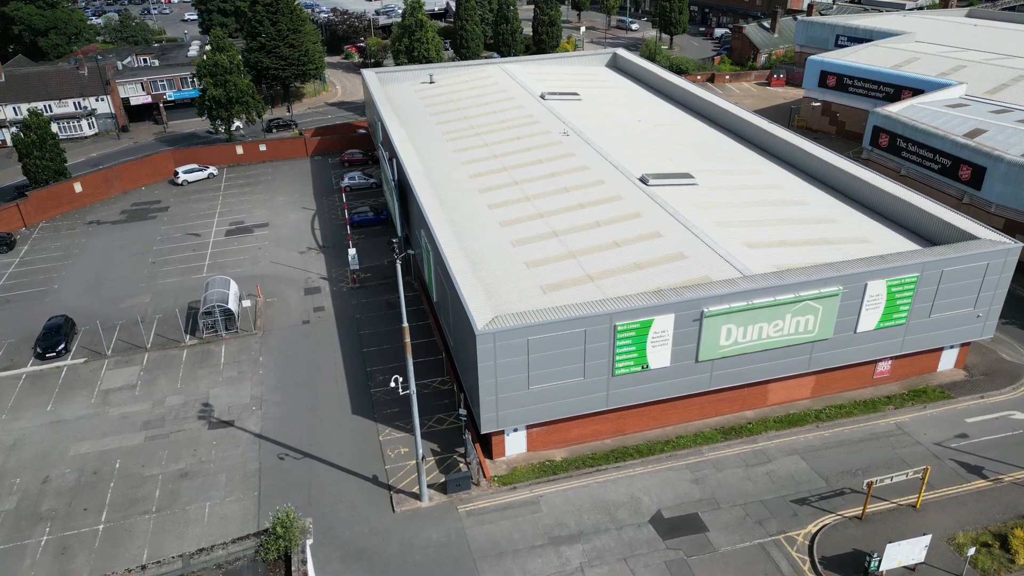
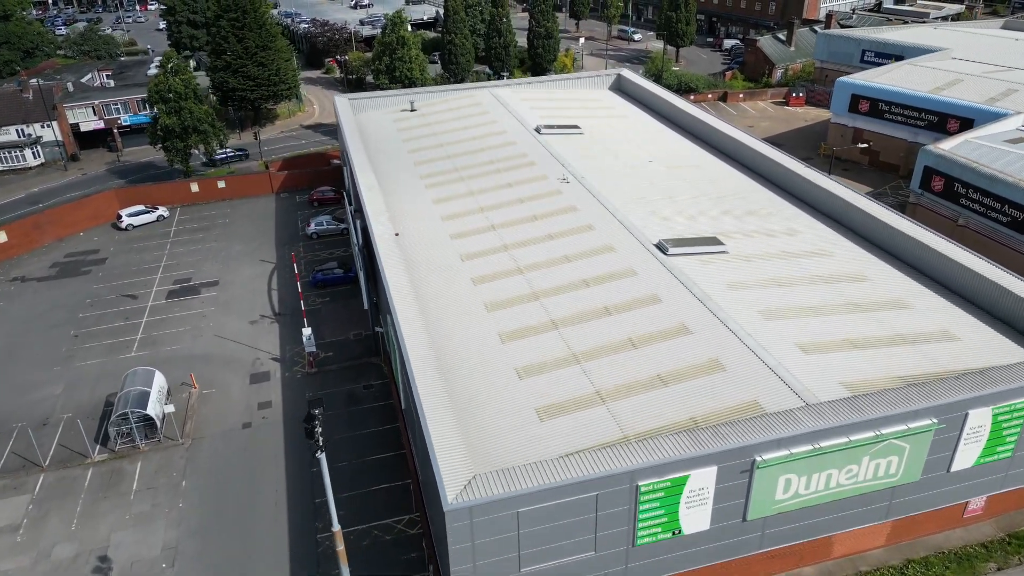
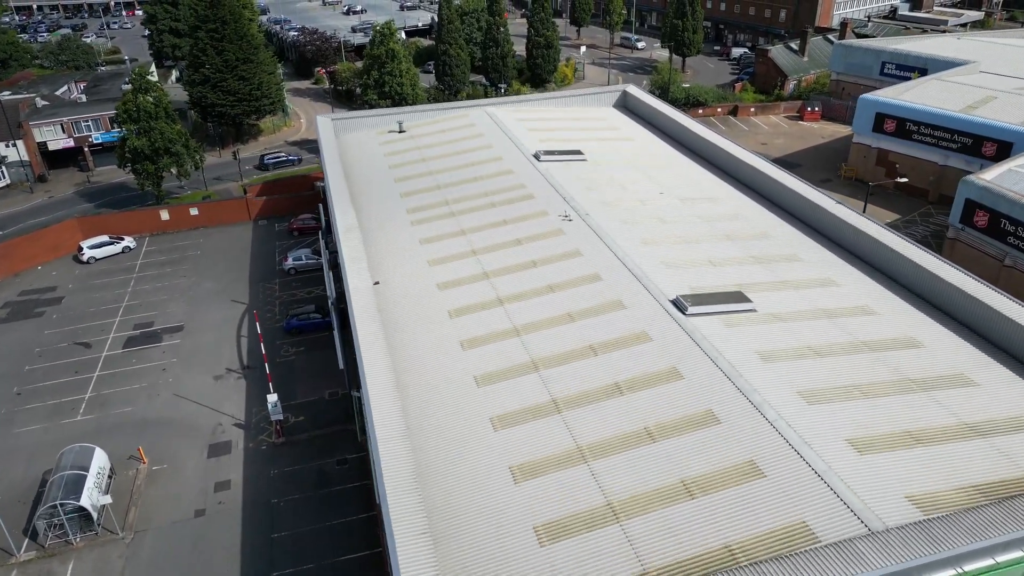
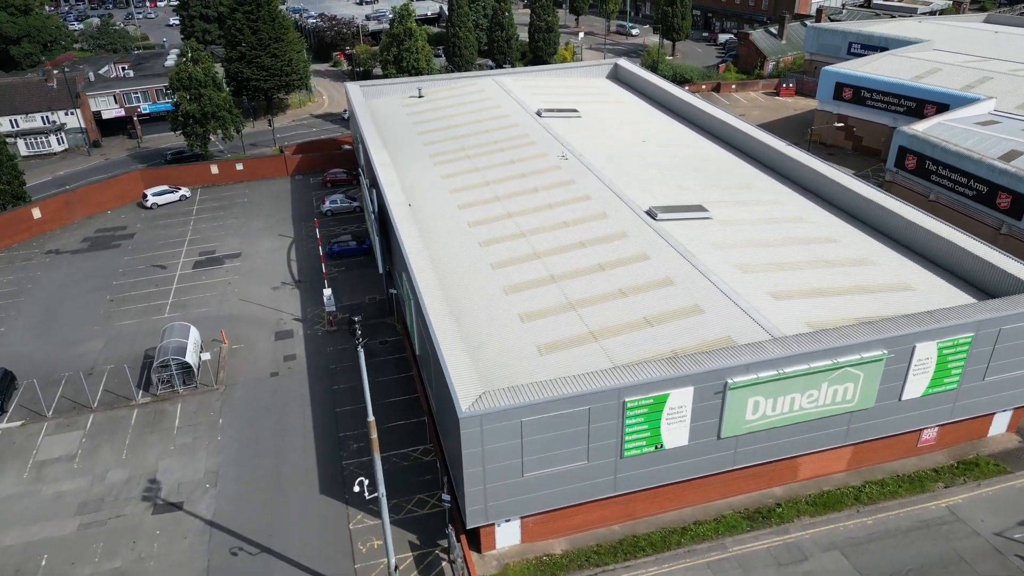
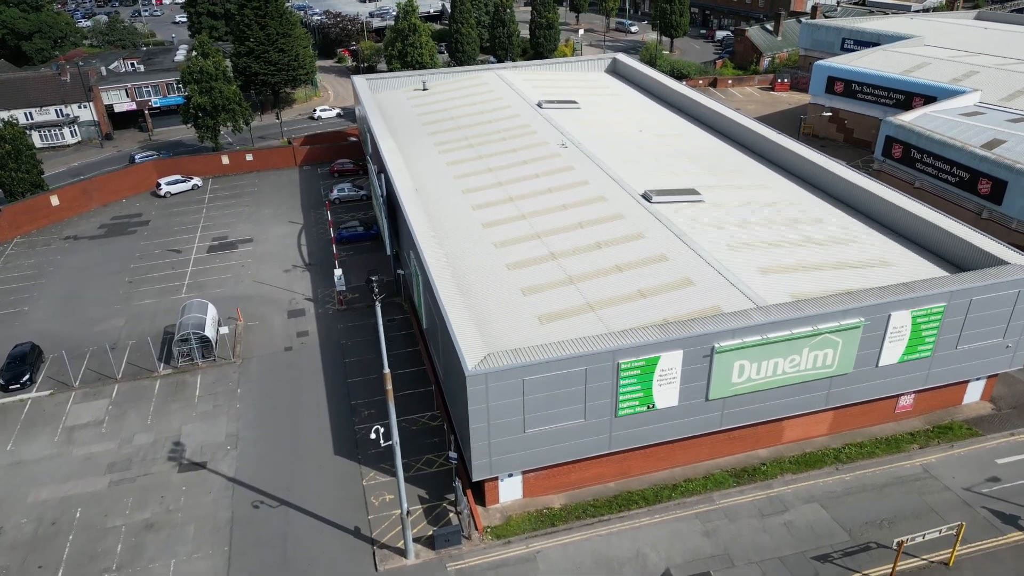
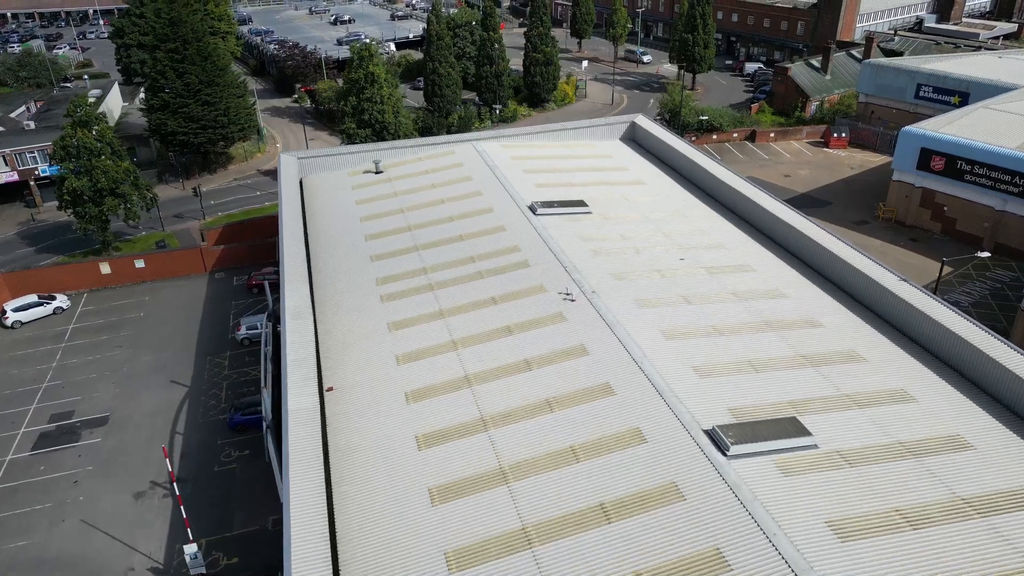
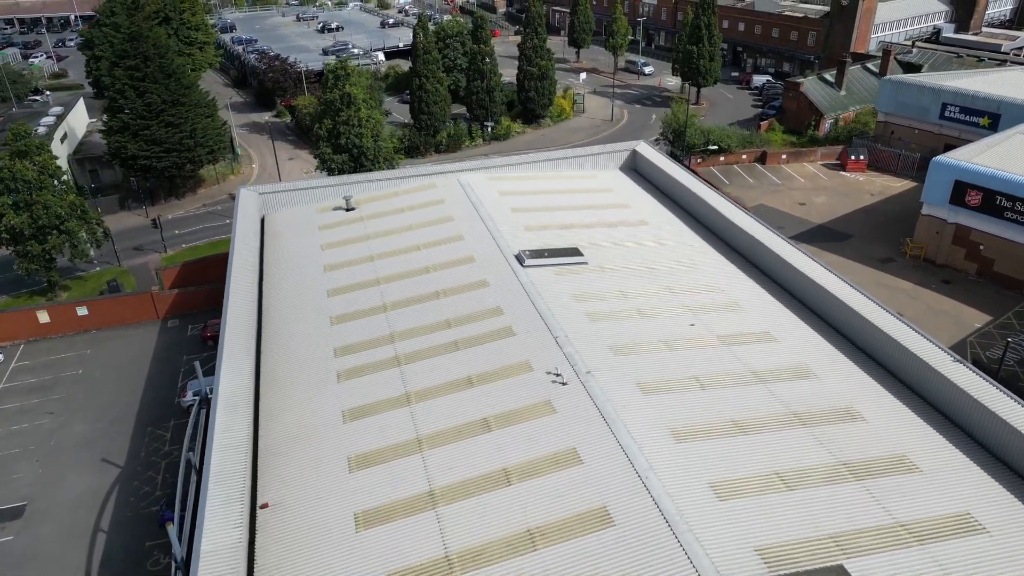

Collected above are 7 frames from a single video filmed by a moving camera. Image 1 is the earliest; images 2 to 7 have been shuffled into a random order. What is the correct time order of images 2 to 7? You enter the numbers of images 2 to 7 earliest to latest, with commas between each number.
5, 4, 2, 3, 6, 7
